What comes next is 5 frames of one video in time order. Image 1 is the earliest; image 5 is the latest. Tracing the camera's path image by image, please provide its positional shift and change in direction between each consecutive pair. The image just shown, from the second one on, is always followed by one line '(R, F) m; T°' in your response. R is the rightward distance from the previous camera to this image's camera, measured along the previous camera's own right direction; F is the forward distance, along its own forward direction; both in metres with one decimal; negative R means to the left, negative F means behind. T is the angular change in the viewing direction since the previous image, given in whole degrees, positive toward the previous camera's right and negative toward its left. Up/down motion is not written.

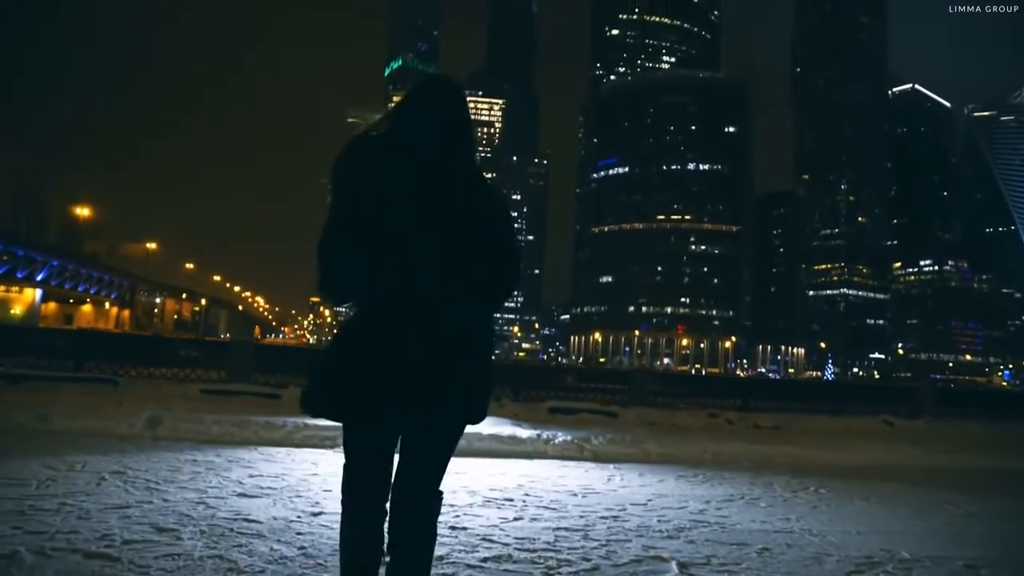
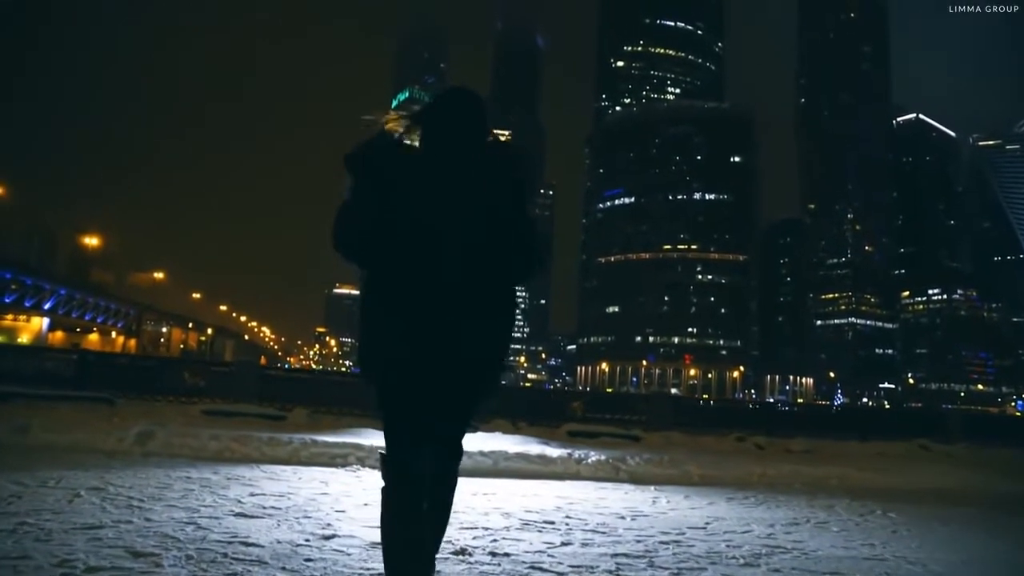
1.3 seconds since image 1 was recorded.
(-0.2, +0.8) m; 0°
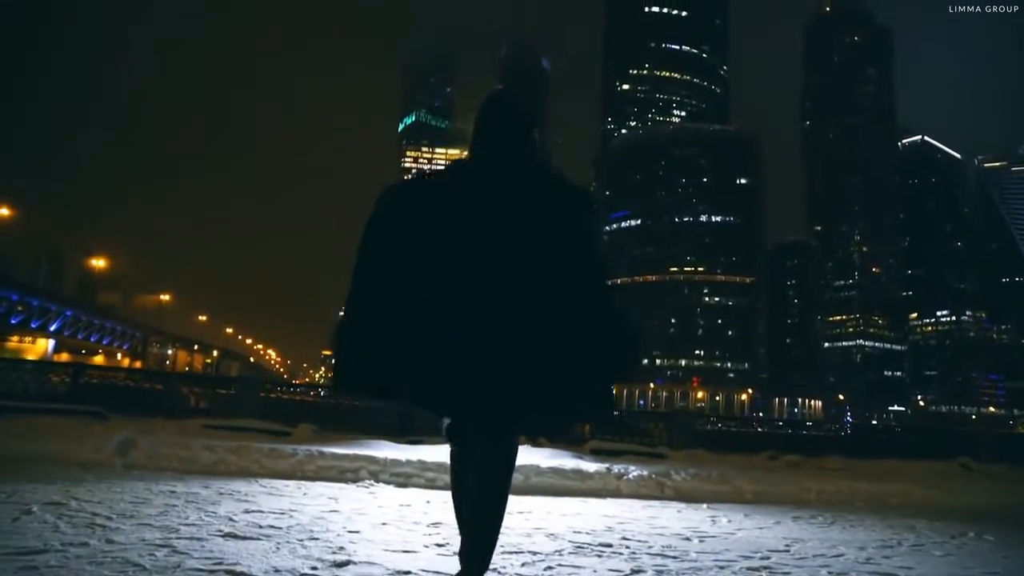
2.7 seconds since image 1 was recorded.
(-0.2, +0.9) m; 0°
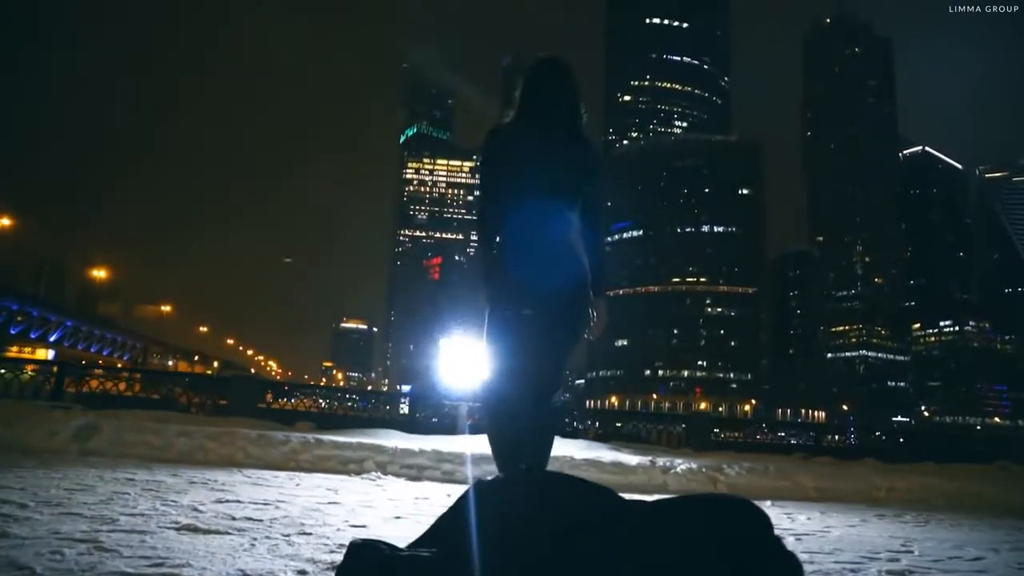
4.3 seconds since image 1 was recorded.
(-0.2, +1.0) m; 0°
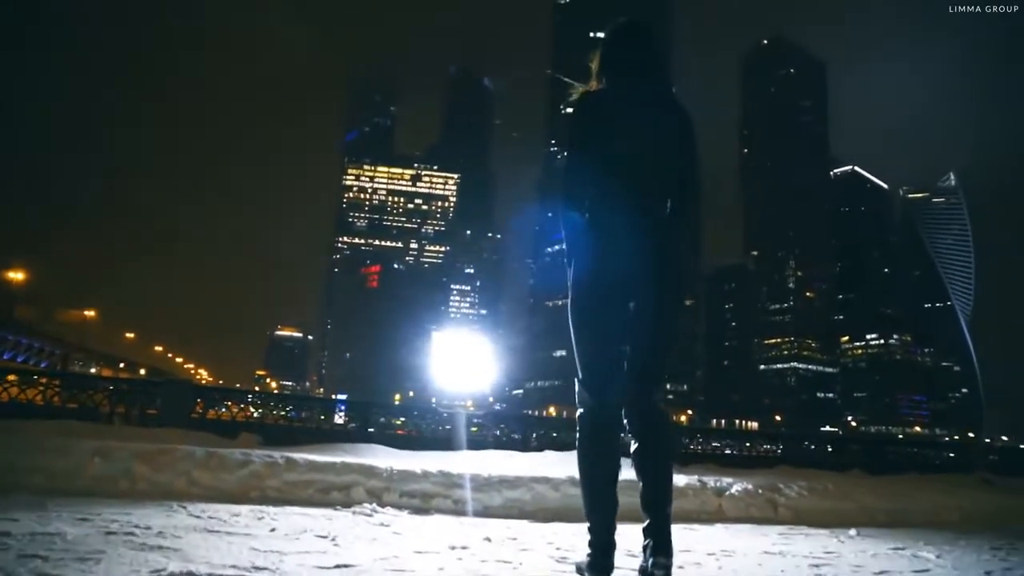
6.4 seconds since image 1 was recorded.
(-0.5, +1.4) m; +4°
